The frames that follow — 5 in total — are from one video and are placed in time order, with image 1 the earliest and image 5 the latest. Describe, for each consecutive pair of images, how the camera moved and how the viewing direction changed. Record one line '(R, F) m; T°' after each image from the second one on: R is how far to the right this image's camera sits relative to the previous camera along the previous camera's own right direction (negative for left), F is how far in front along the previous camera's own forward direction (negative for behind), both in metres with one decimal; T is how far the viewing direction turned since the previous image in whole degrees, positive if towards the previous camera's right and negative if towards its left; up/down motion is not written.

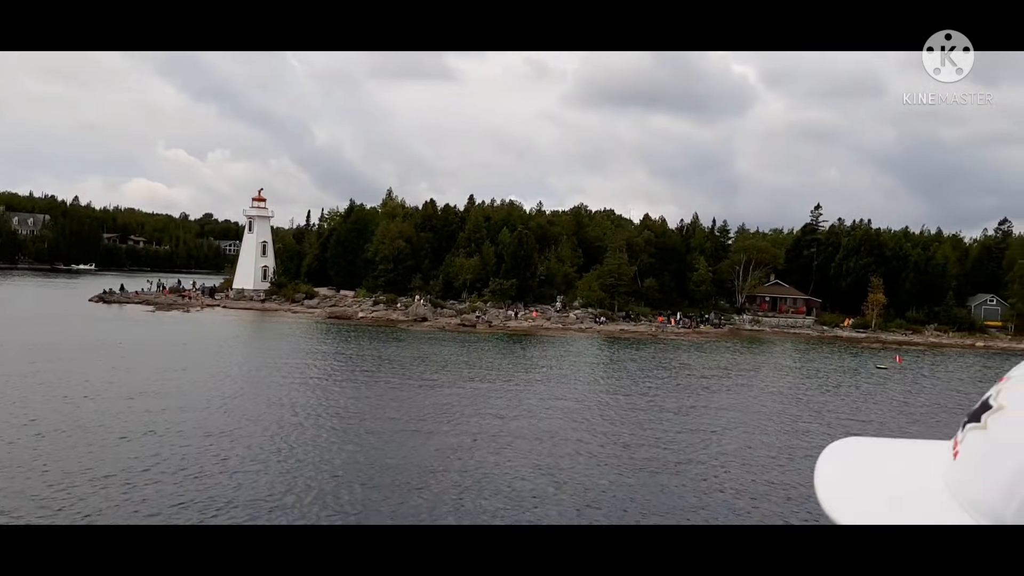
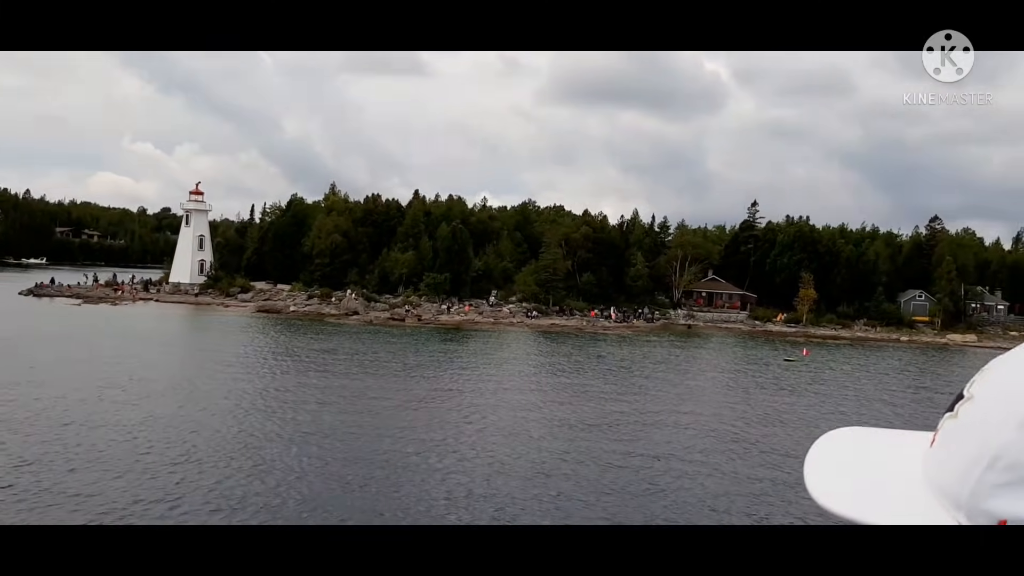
(+0.8, 0.0) m; +2°
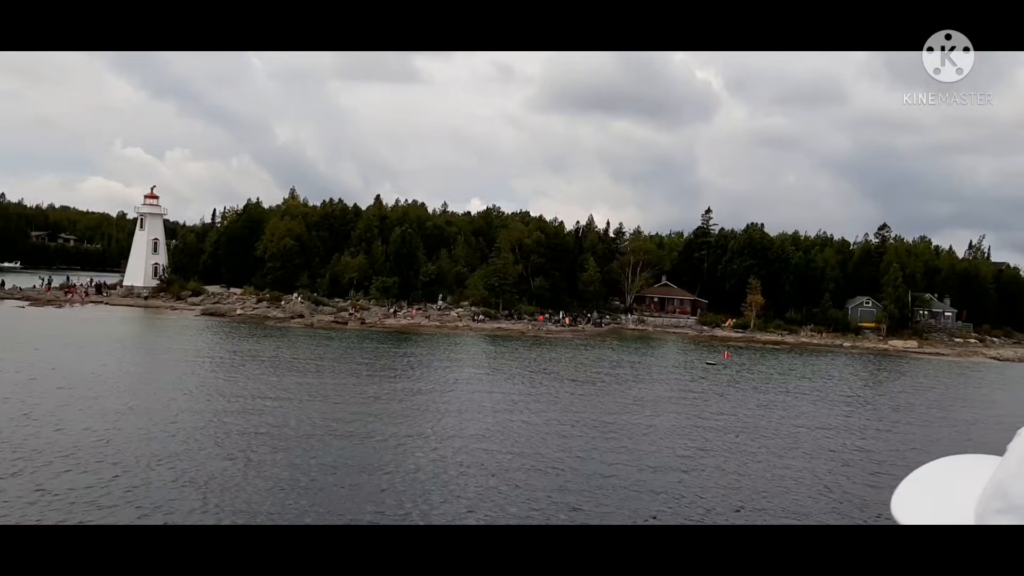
(+0.8, -0.1) m; +1°
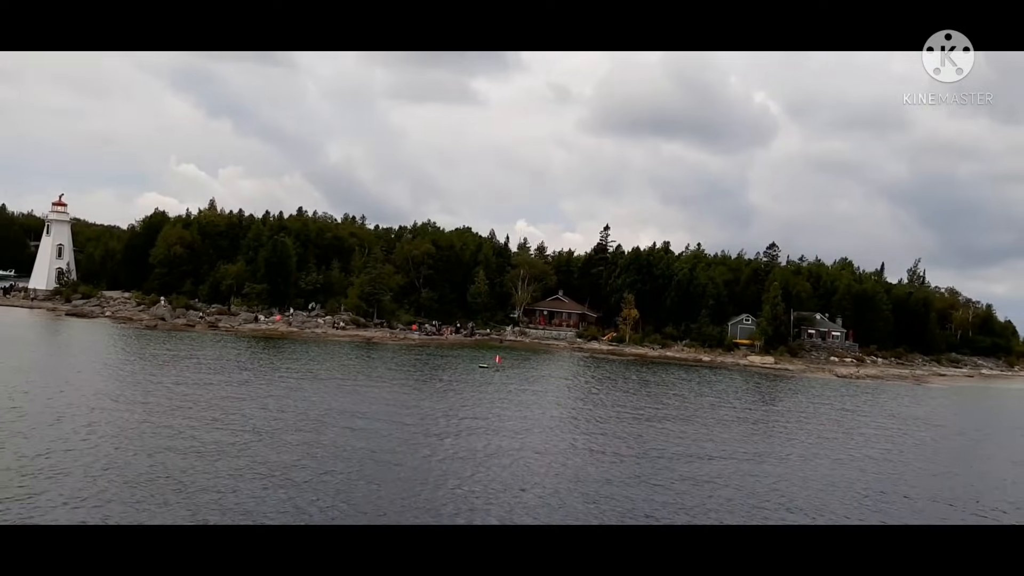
(+2.8, -0.2) m; -2°
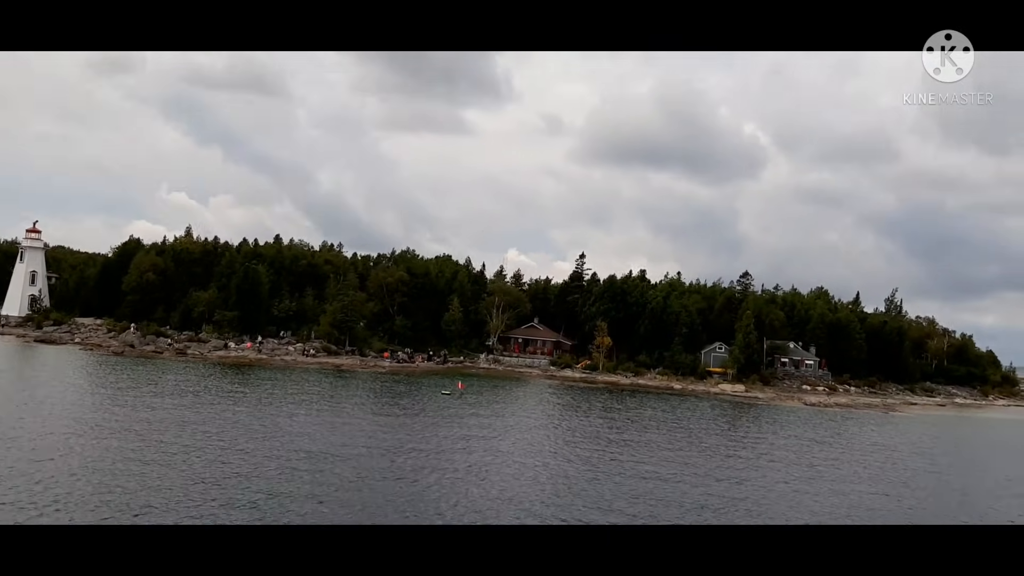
(+0.4, 0.0) m; +1°
